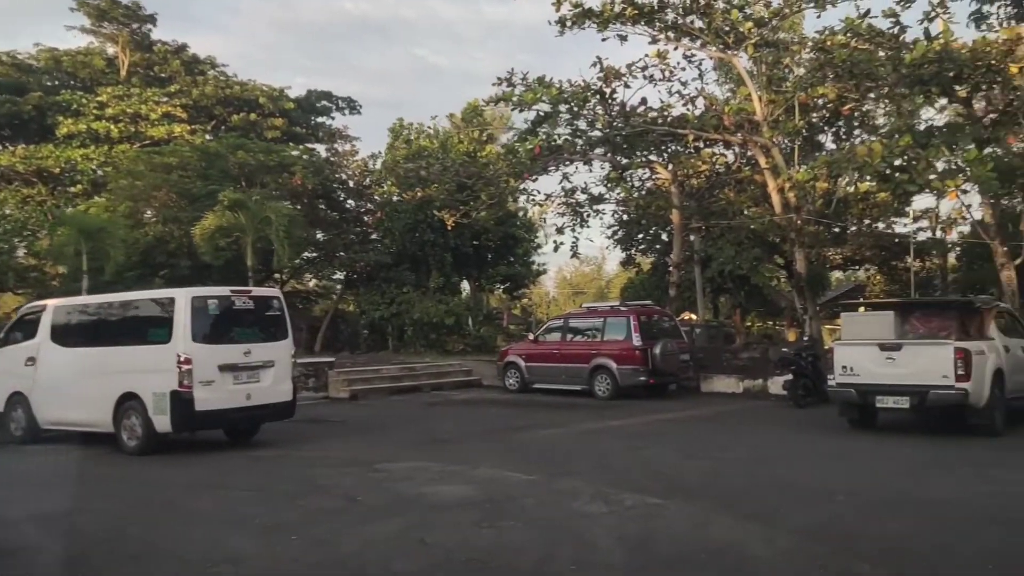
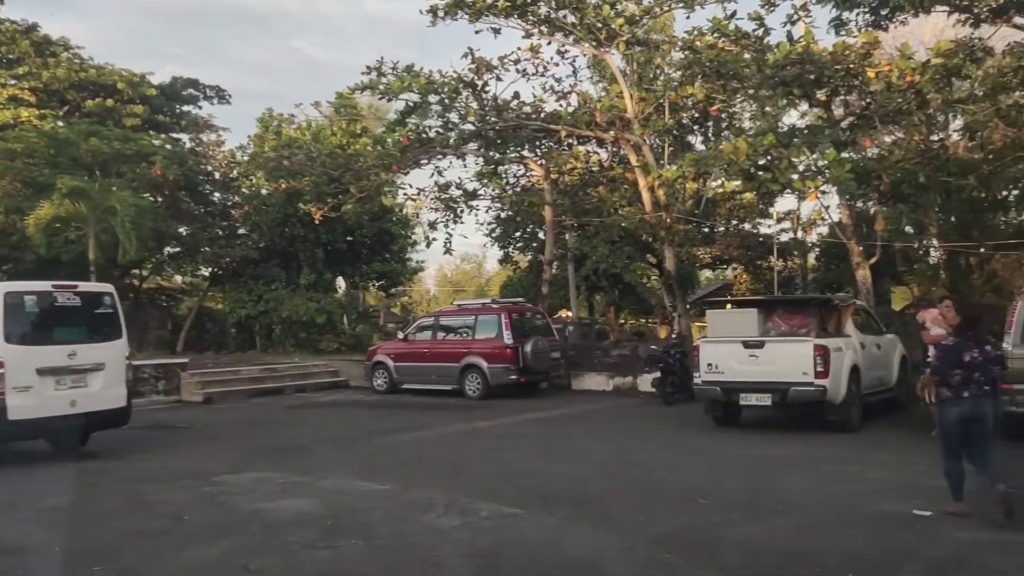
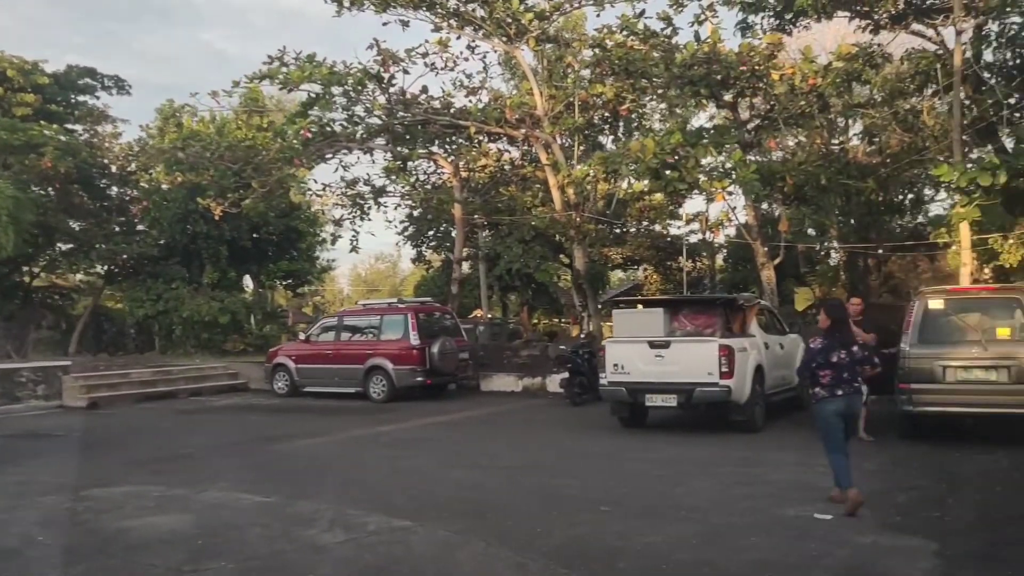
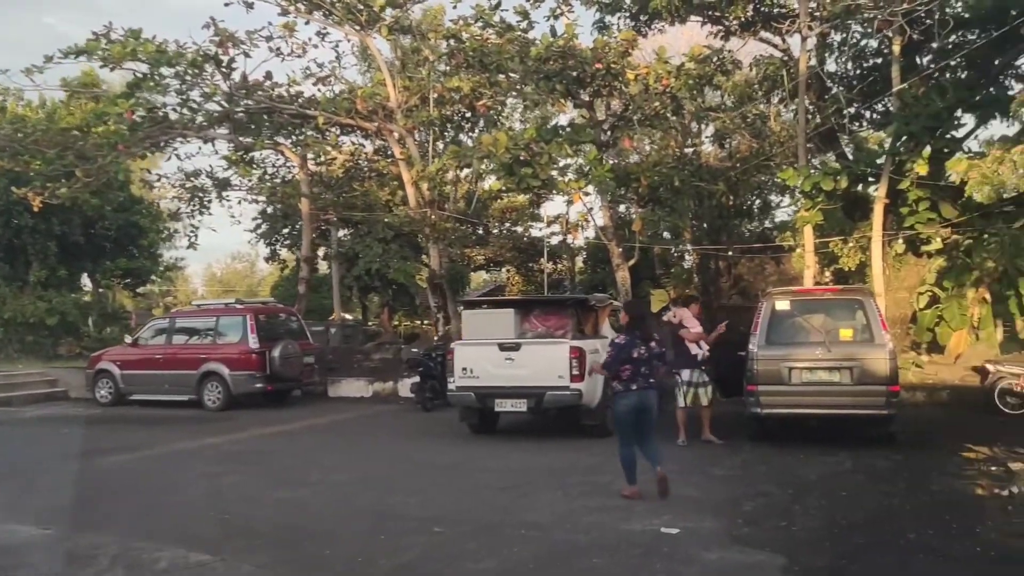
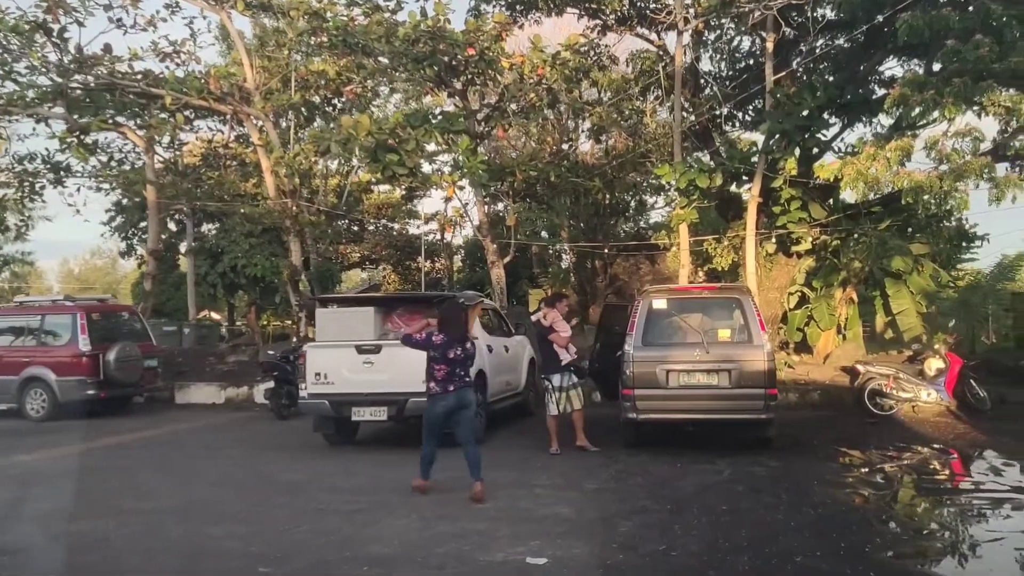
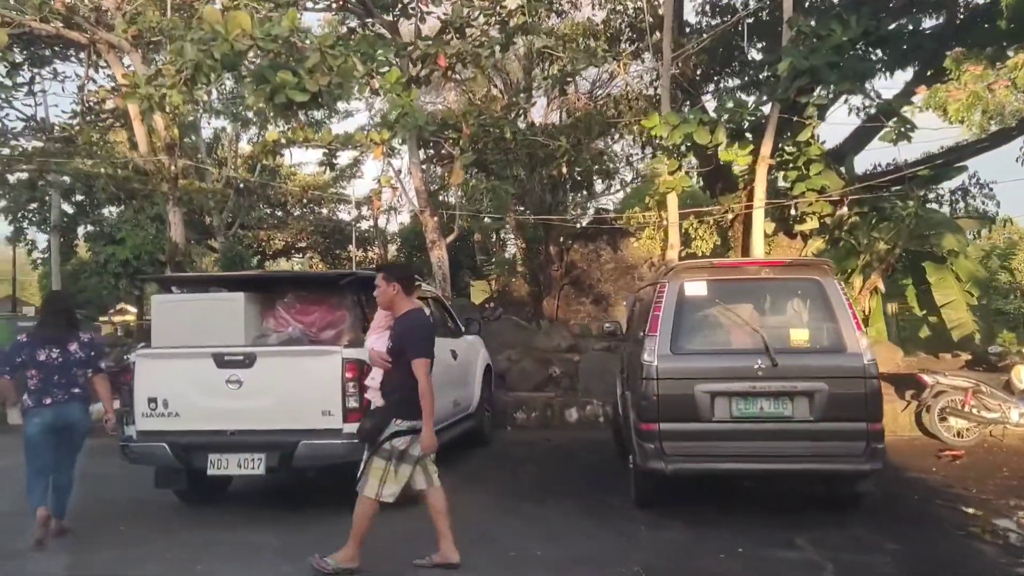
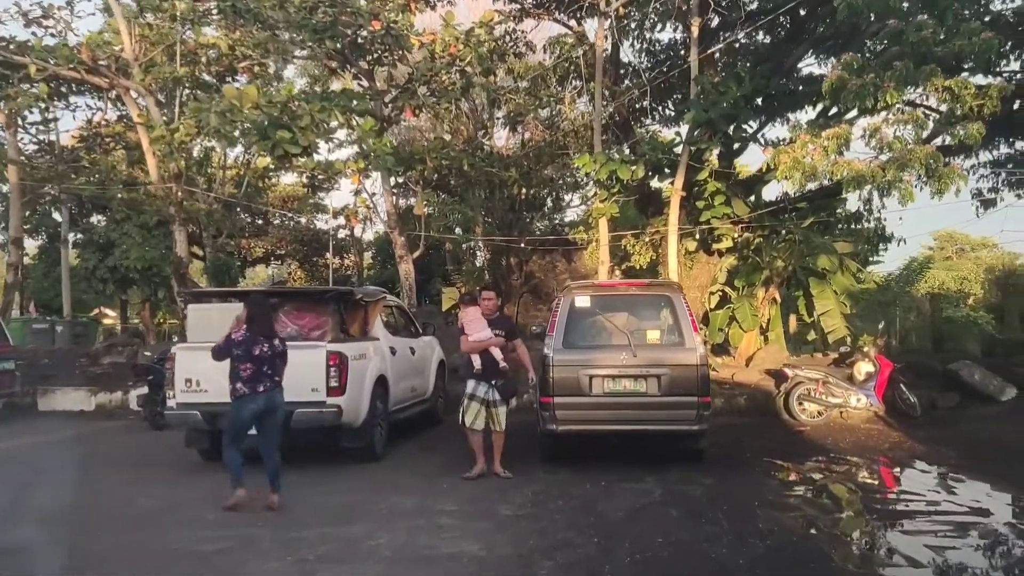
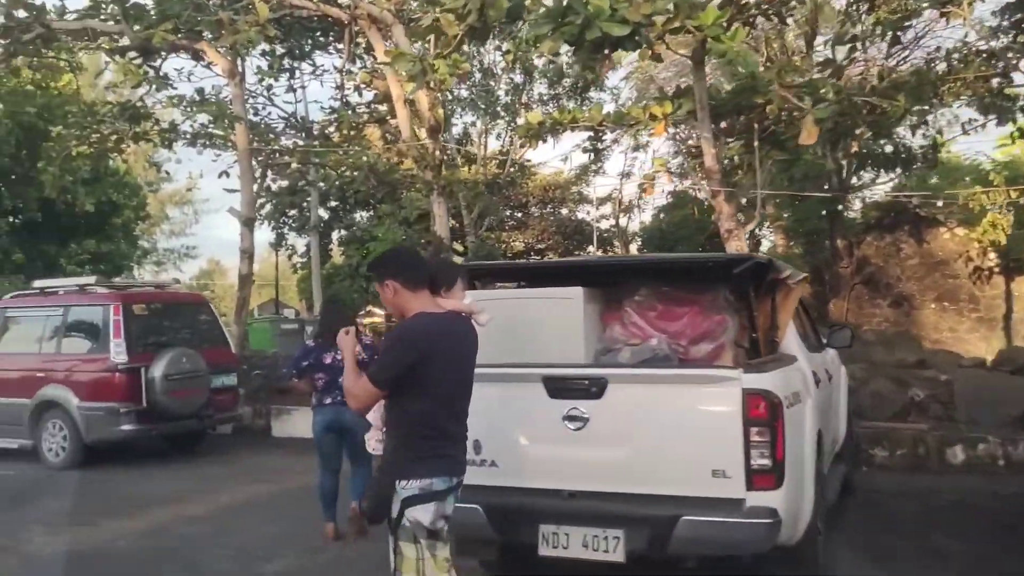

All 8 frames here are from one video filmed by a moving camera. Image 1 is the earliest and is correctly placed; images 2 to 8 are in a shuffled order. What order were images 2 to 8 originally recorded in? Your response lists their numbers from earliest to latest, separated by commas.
2, 3, 4, 5, 7, 6, 8
